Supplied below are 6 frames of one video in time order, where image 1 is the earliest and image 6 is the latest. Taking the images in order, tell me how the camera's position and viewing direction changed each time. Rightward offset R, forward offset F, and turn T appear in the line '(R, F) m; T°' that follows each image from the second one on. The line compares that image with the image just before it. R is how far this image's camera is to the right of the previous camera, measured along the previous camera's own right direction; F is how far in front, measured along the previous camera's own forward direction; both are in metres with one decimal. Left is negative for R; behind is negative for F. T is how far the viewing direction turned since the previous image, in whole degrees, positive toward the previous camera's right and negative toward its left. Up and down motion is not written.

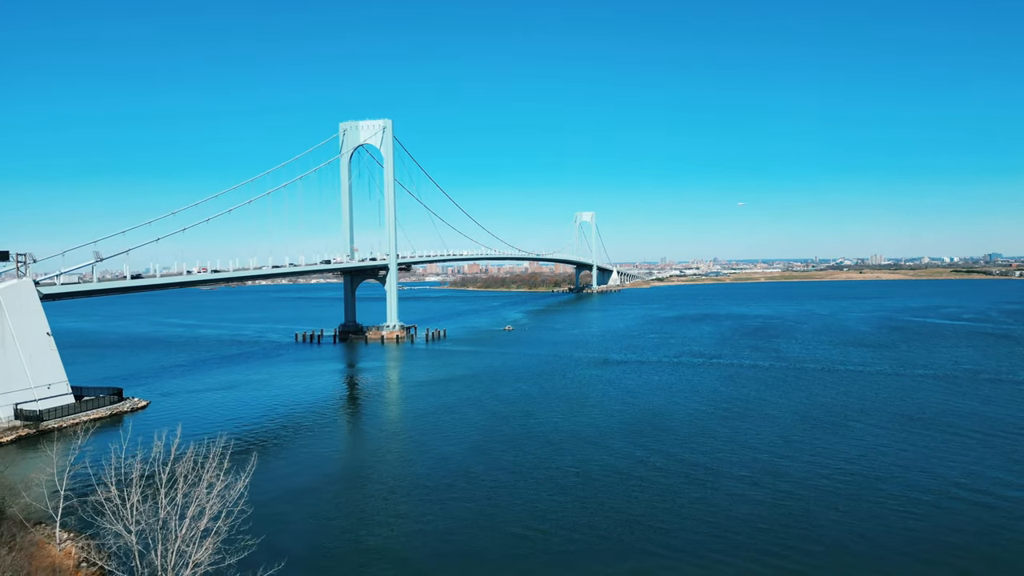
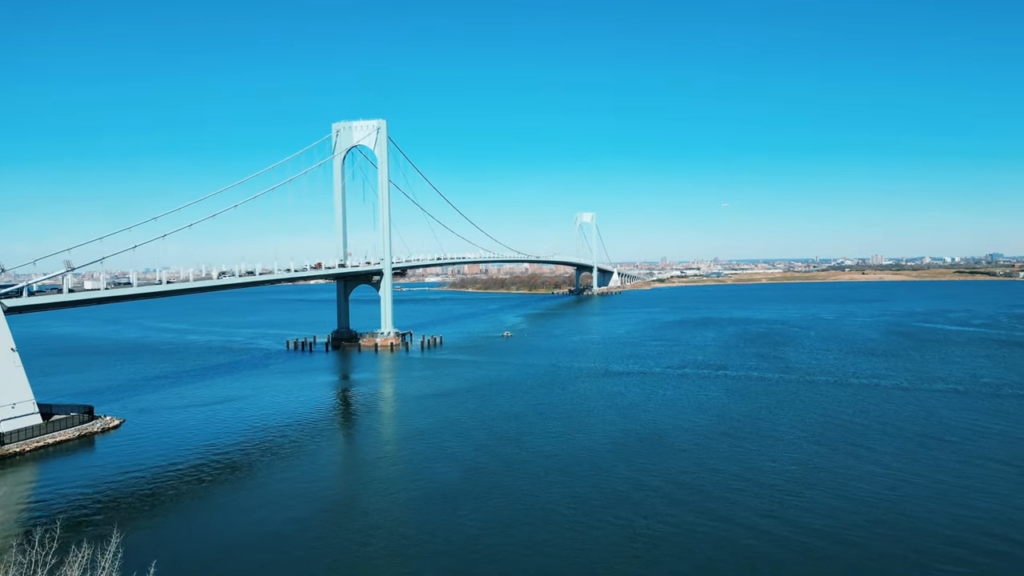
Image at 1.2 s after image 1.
(+0.1, +0.7) m; 0°
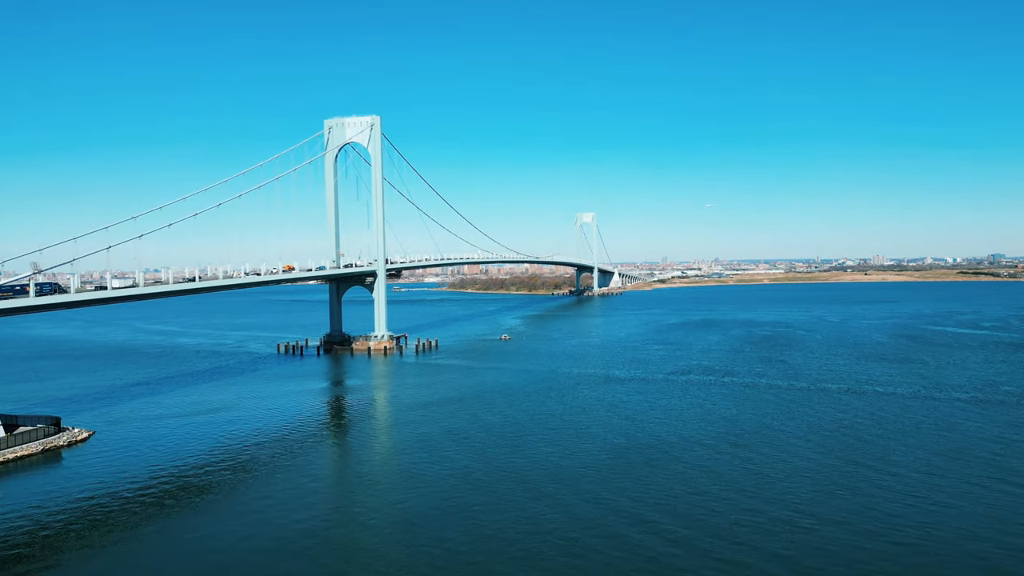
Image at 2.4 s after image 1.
(+0.1, +0.7) m; 0°
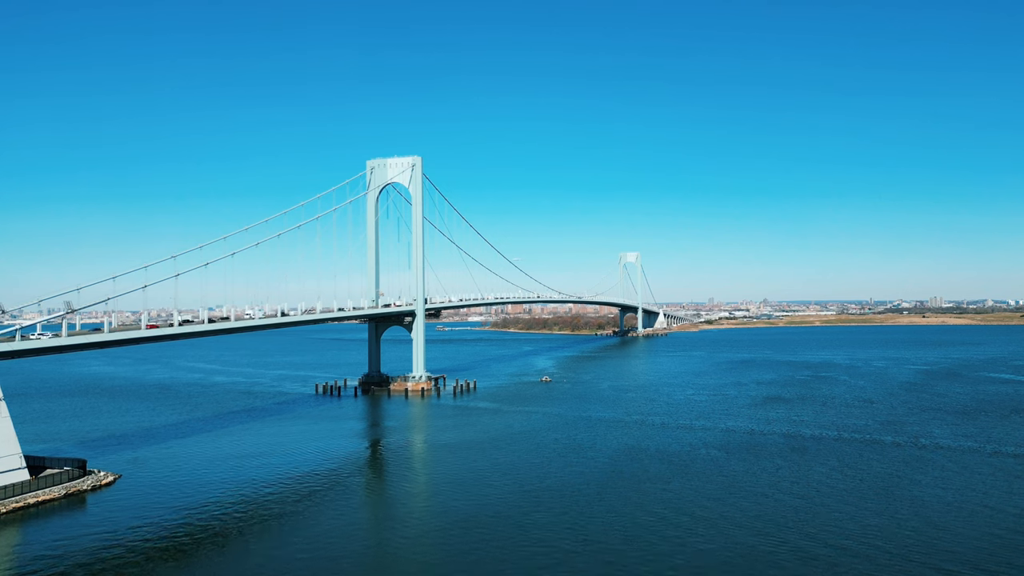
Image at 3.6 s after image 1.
(+0.1, +0.5) m; -4°
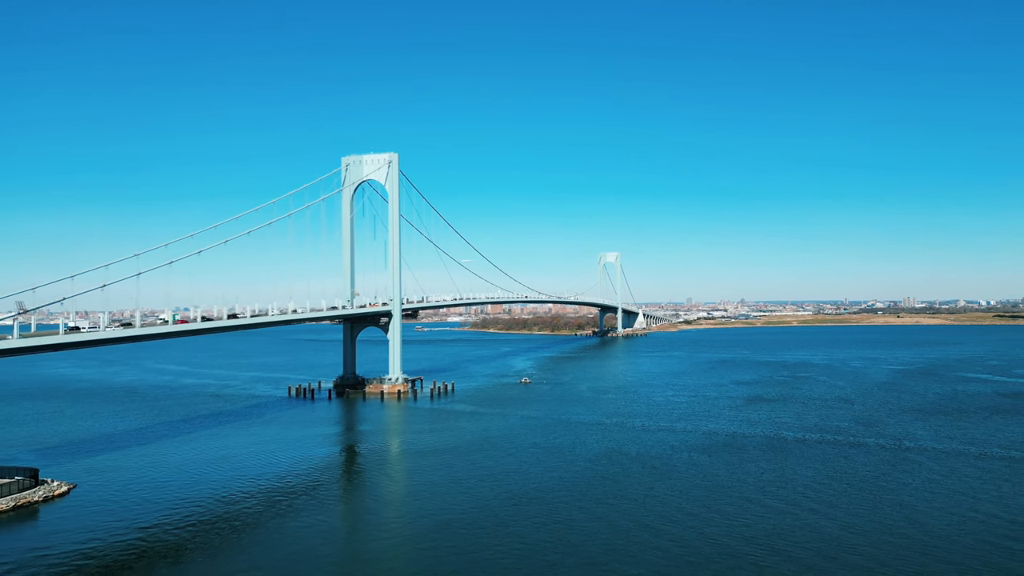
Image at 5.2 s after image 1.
(0.0, +0.4) m; +2°
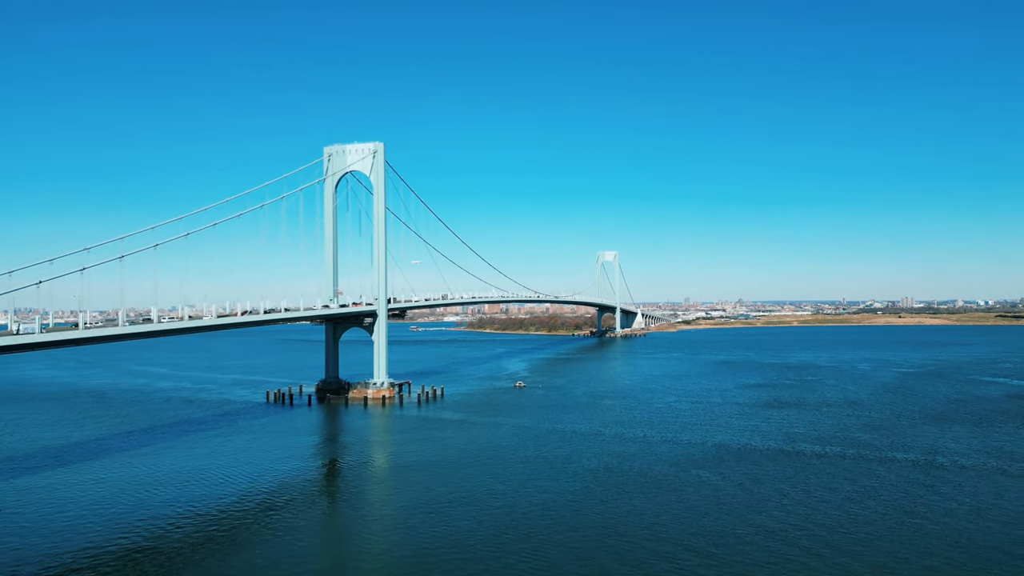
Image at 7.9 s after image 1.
(+0.2, +1.3) m; 0°
